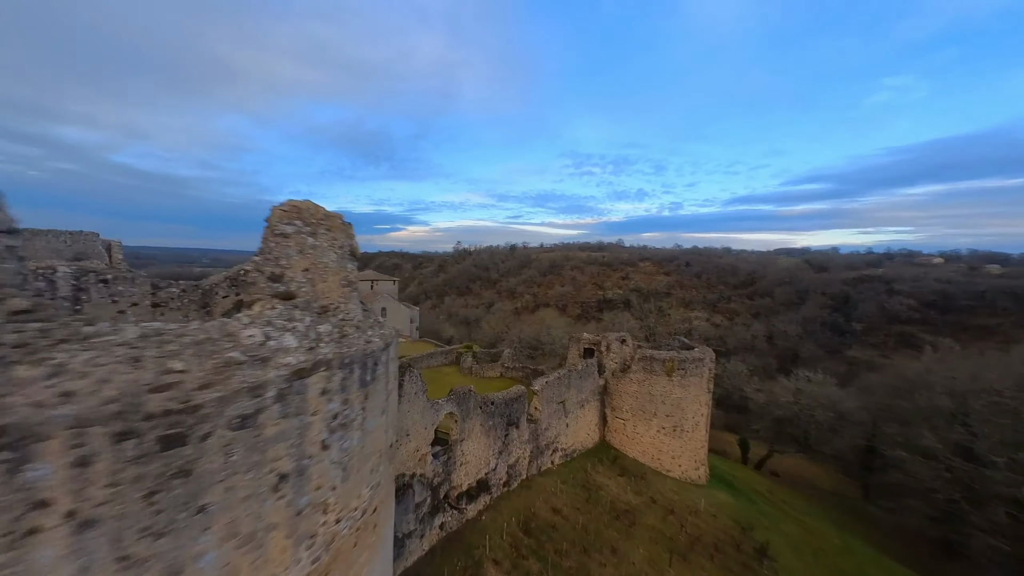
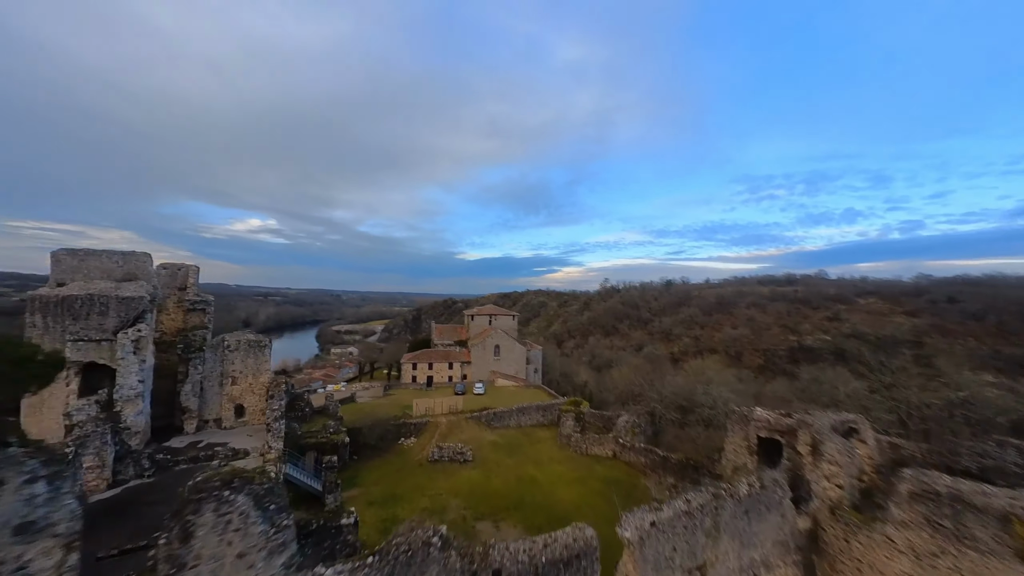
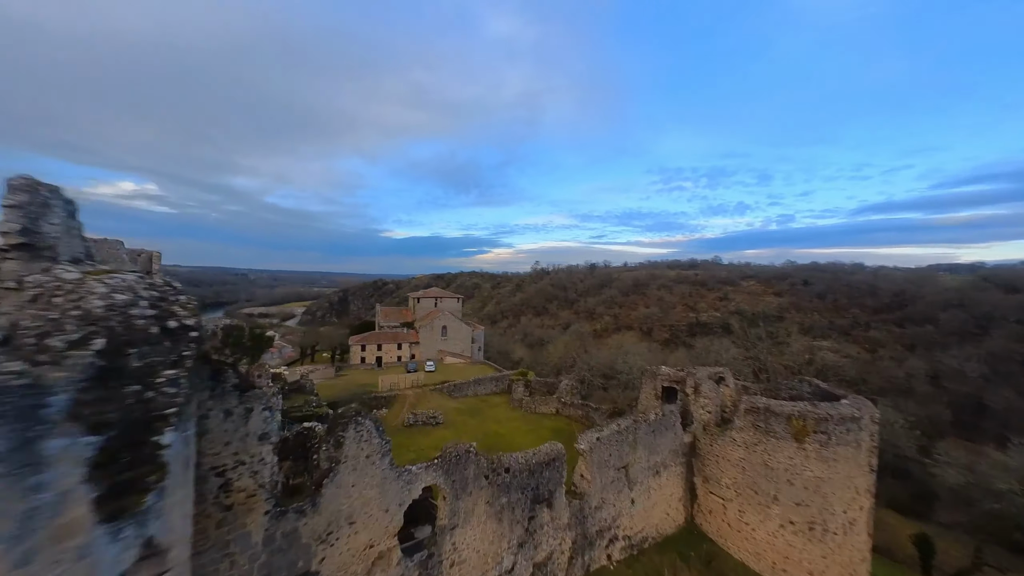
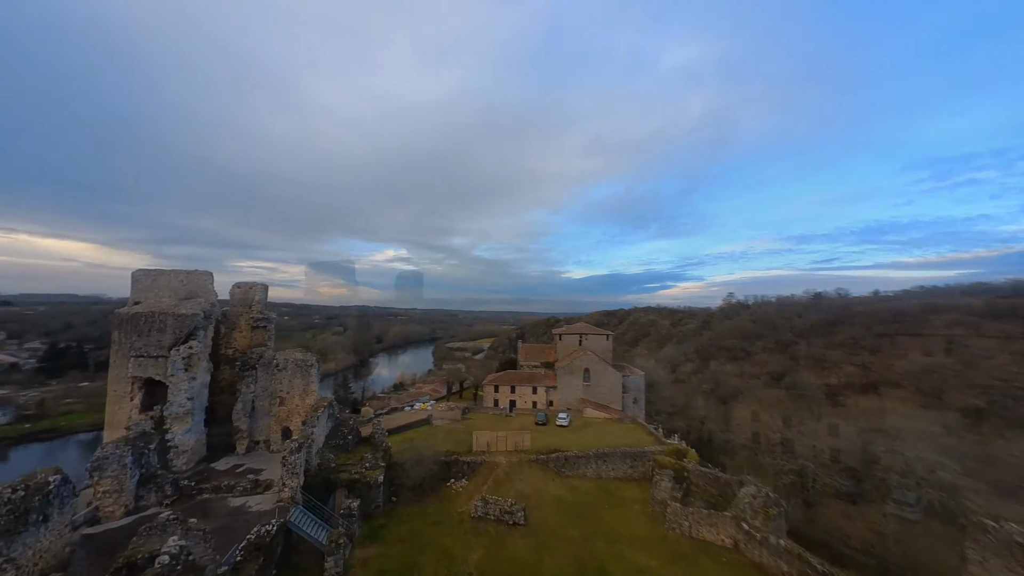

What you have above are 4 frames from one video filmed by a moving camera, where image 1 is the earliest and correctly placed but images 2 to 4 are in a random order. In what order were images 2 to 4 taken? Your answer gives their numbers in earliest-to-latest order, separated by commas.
3, 2, 4
